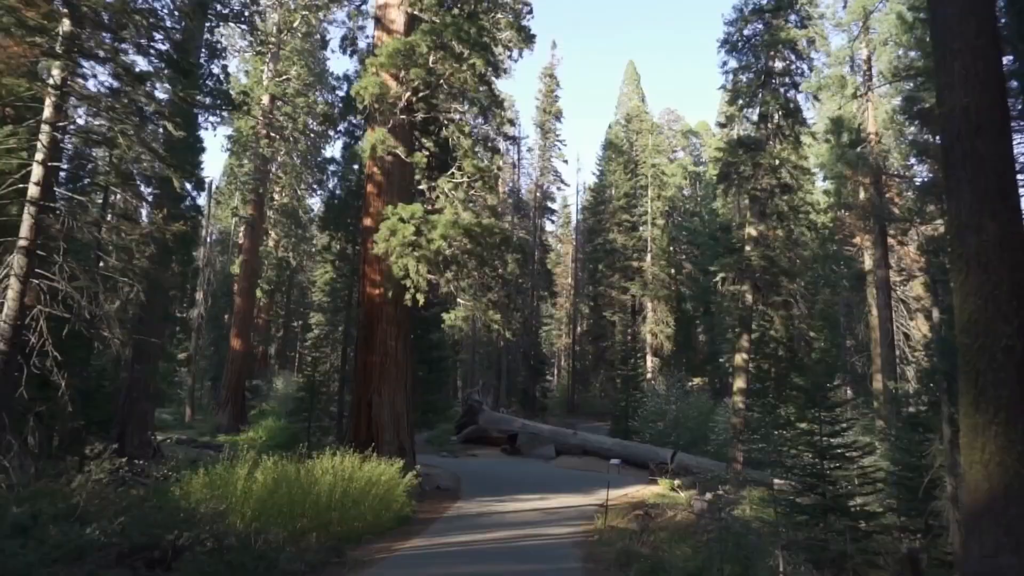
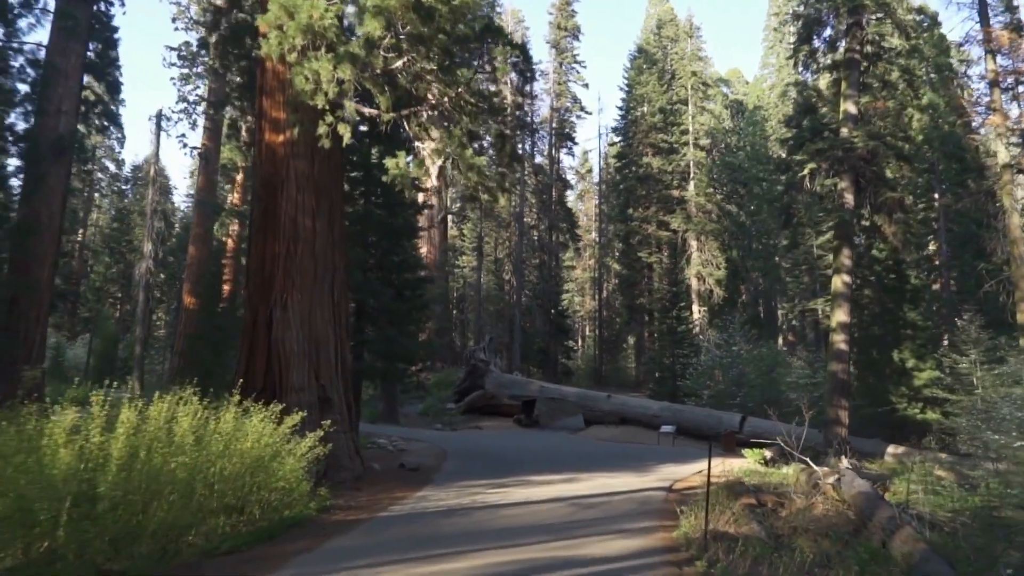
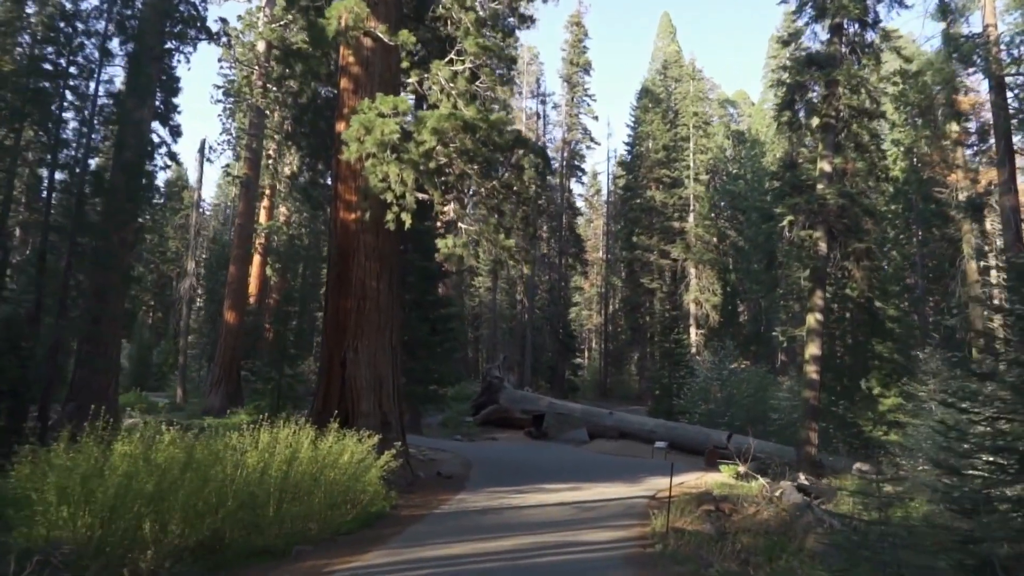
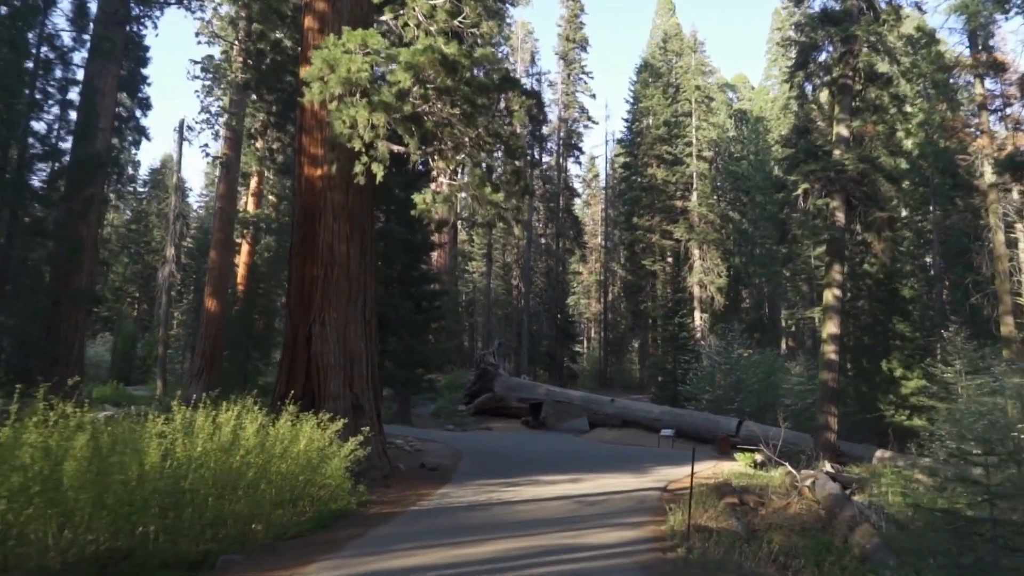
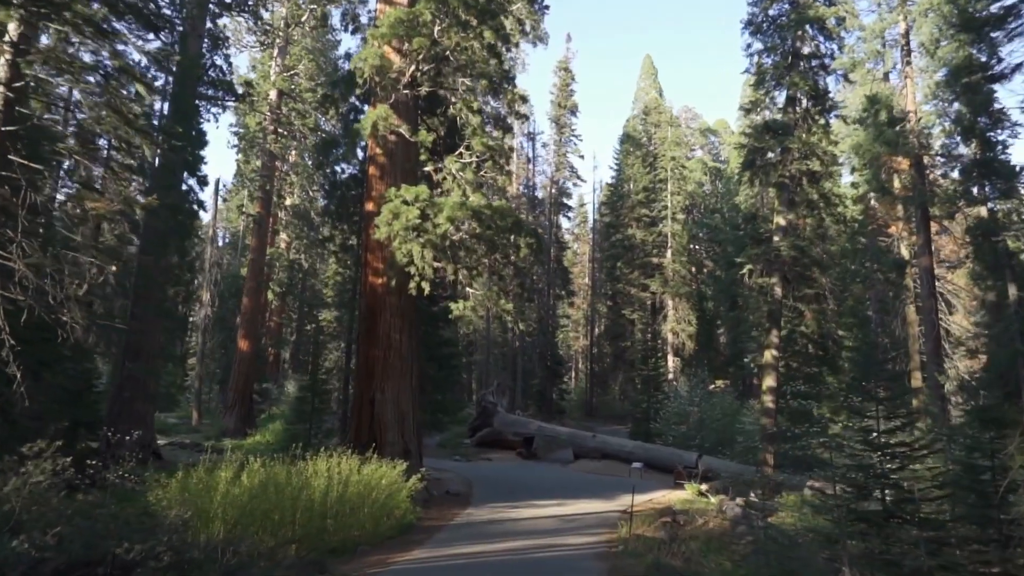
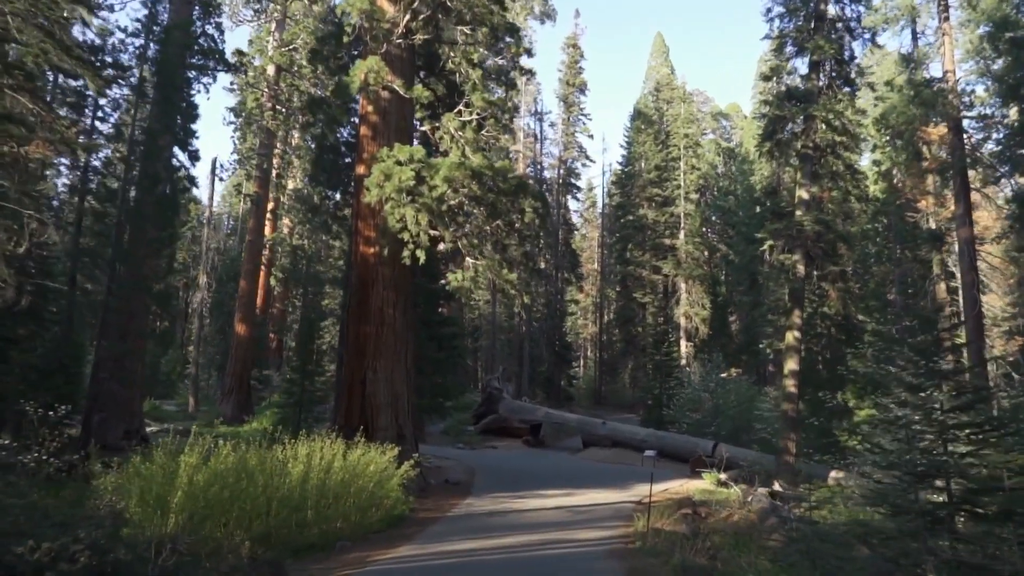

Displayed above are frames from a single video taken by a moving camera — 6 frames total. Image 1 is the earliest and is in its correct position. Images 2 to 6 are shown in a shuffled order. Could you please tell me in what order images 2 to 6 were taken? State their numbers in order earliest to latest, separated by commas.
5, 6, 3, 4, 2
